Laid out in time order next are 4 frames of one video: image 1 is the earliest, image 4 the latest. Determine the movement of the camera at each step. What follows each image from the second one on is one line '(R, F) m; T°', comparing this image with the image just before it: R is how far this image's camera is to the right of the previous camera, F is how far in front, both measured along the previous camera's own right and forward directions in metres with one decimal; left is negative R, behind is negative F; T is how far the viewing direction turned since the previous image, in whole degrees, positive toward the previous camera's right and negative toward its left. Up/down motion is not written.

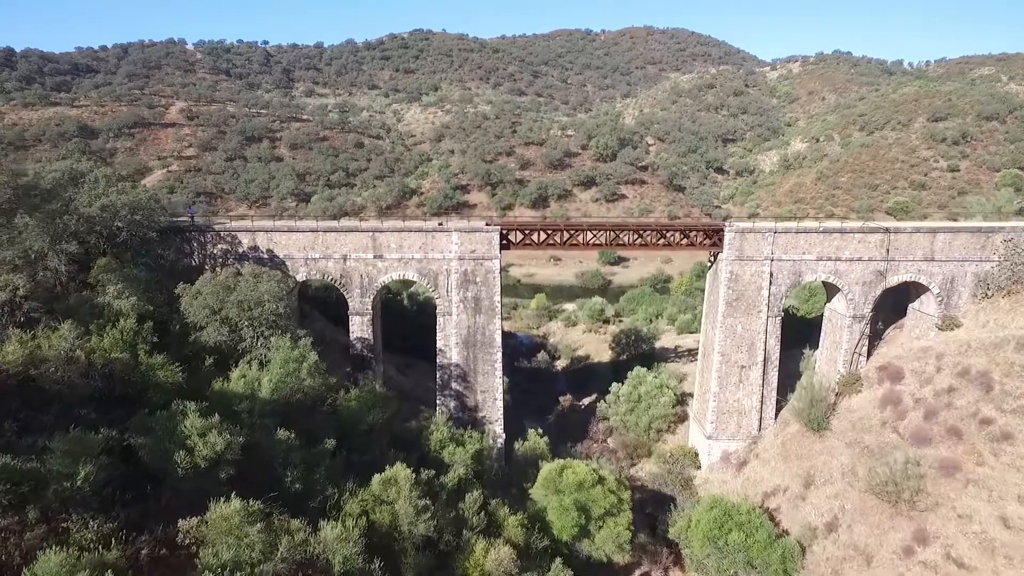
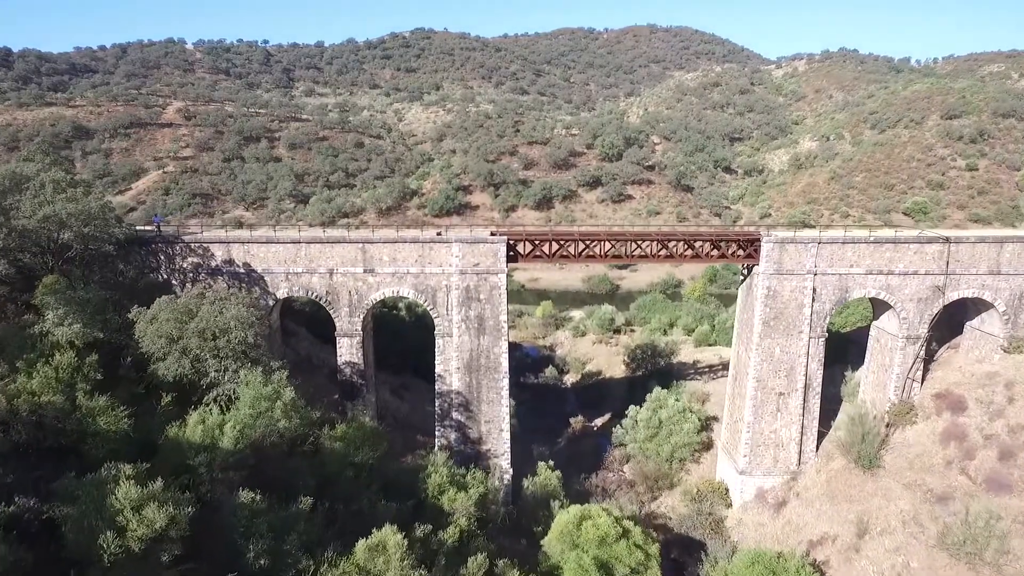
(-0.1, +1.6) m; 0°
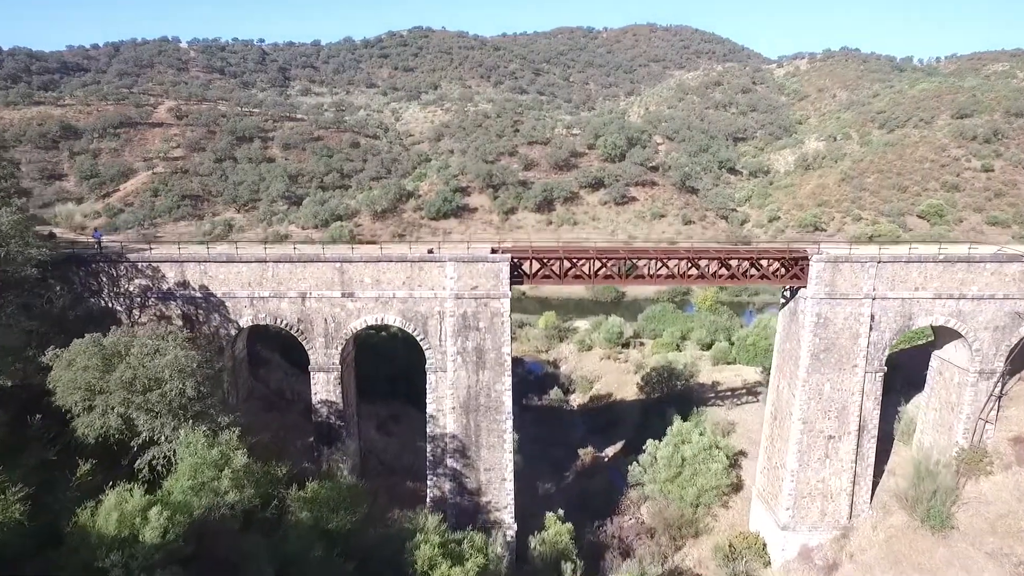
(-0.1, +1.9) m; 0°
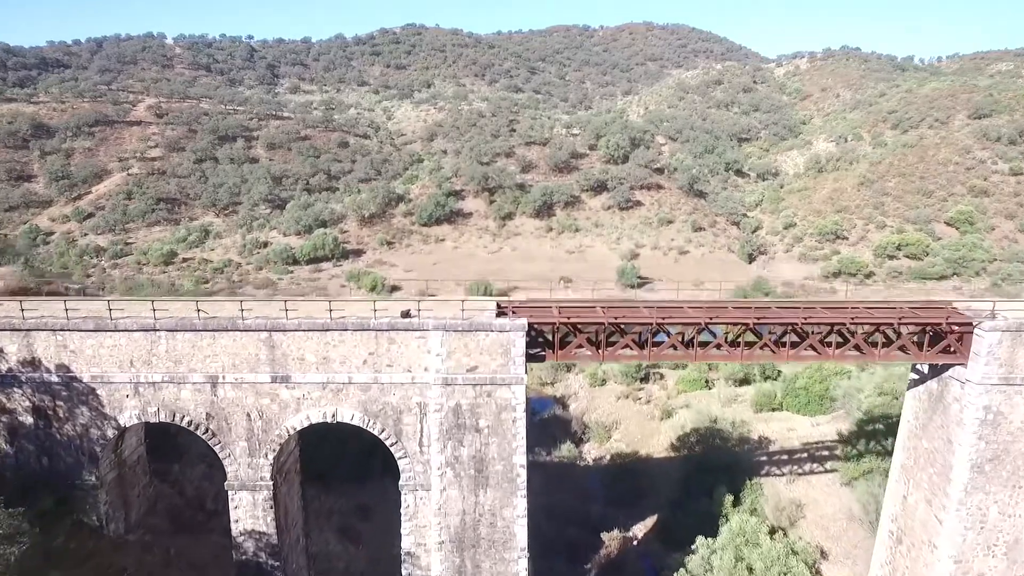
(-0.3, +3.6) m; +1°
